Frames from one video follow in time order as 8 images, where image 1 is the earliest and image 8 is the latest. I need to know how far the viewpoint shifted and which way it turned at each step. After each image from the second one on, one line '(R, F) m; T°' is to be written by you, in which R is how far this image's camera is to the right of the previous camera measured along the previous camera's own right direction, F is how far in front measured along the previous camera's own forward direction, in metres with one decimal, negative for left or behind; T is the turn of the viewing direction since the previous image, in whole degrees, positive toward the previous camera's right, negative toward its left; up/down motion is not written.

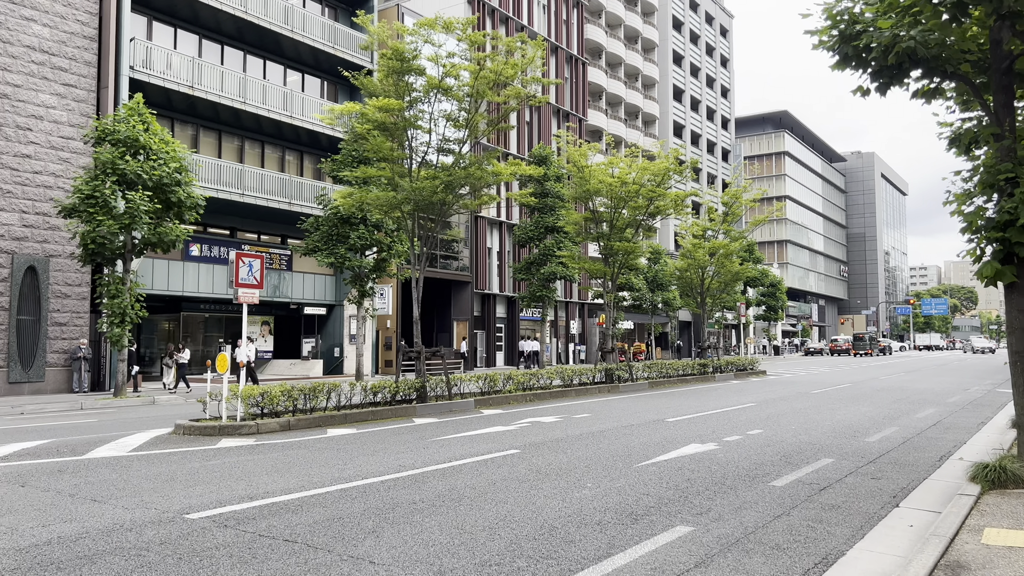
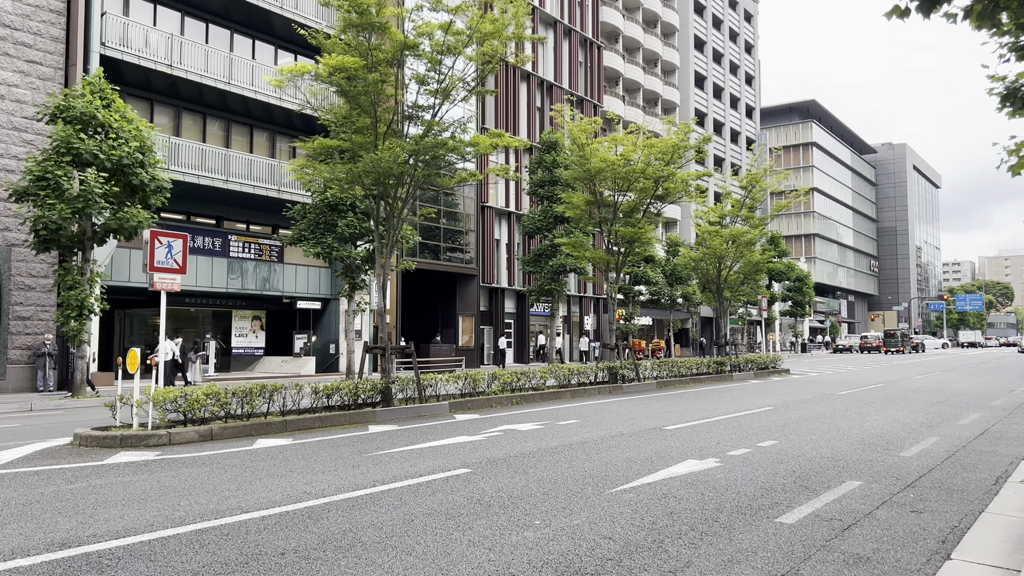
(+0.7, +1.8) m; -2°
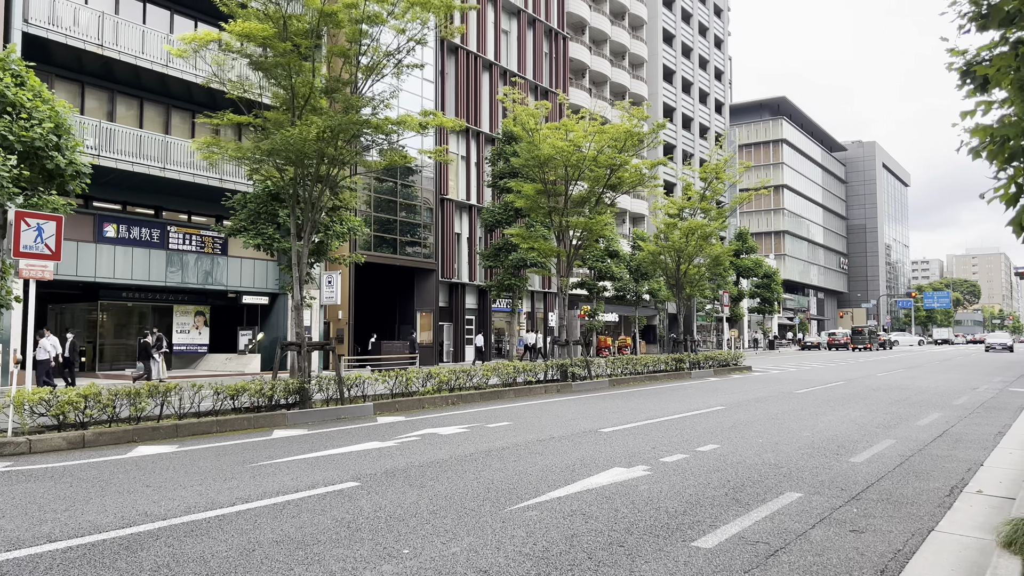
(+0.7, +0.9) m; +2°
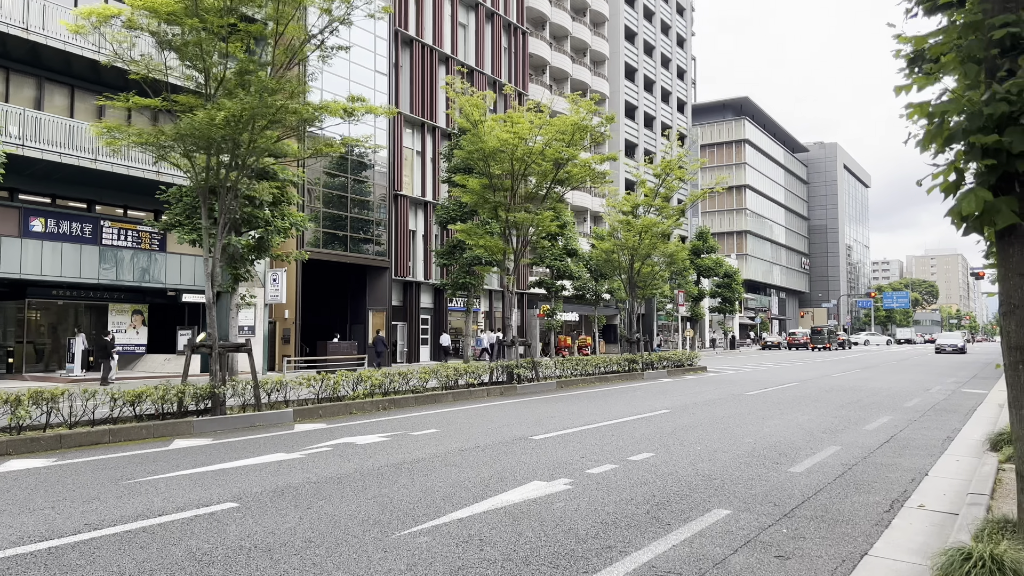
(+0.5, +0.7) m; +2°
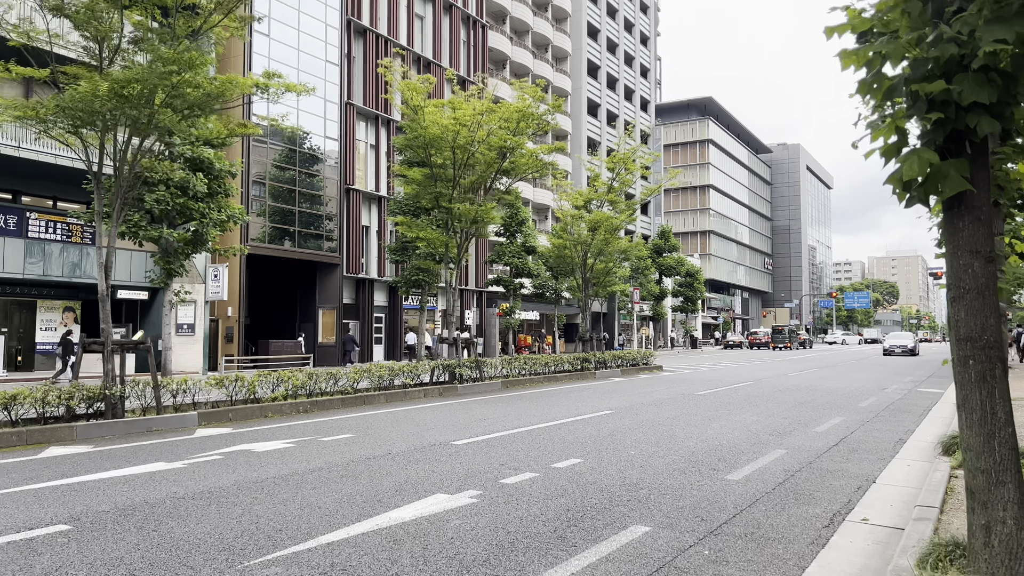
(+0.5, +0.8) m; +2°
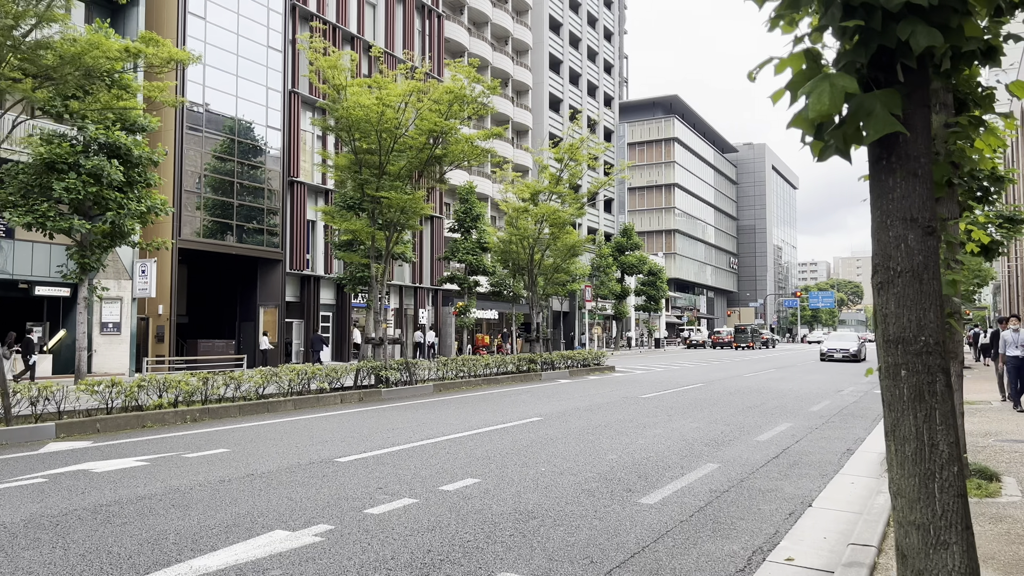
(+0.7, +1.1) m; +2°
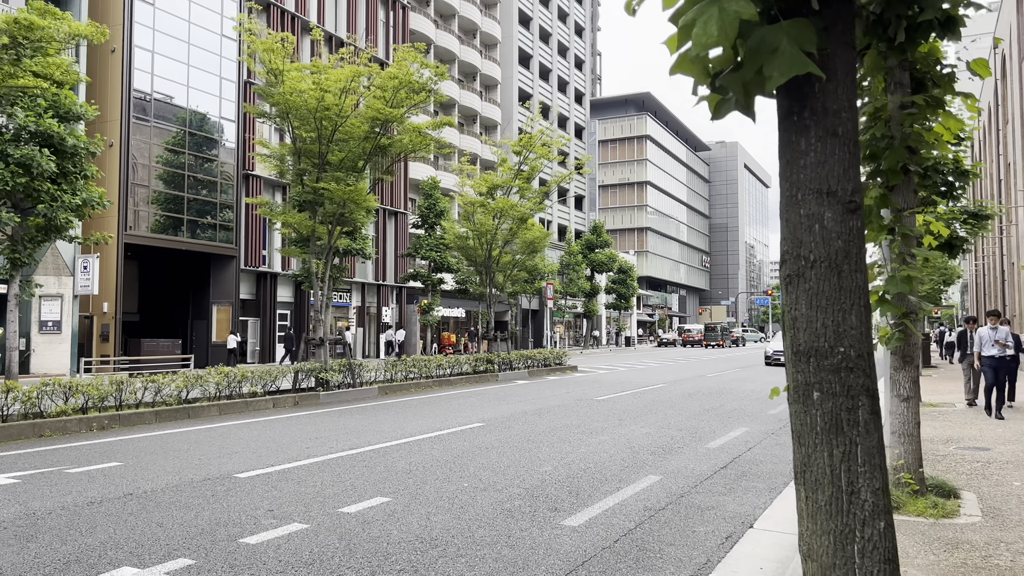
(+0.5, +0.7) m; +2°
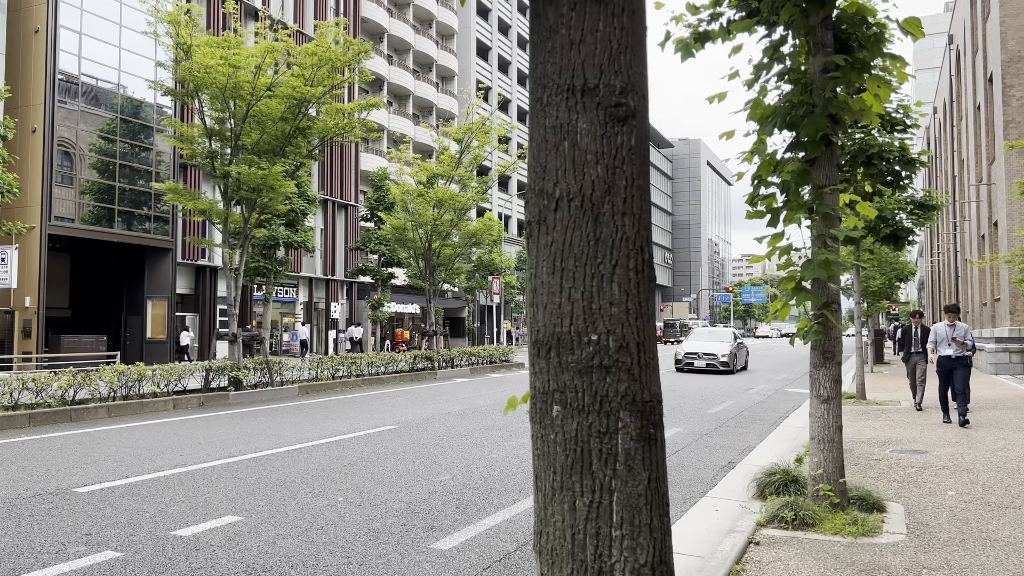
(+0.6, +0.8) m; +2°
